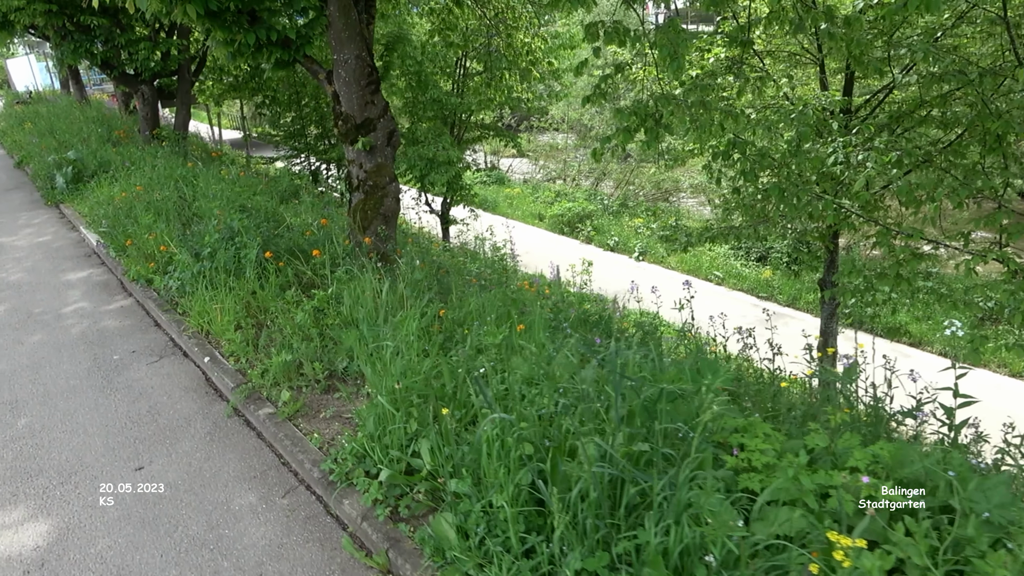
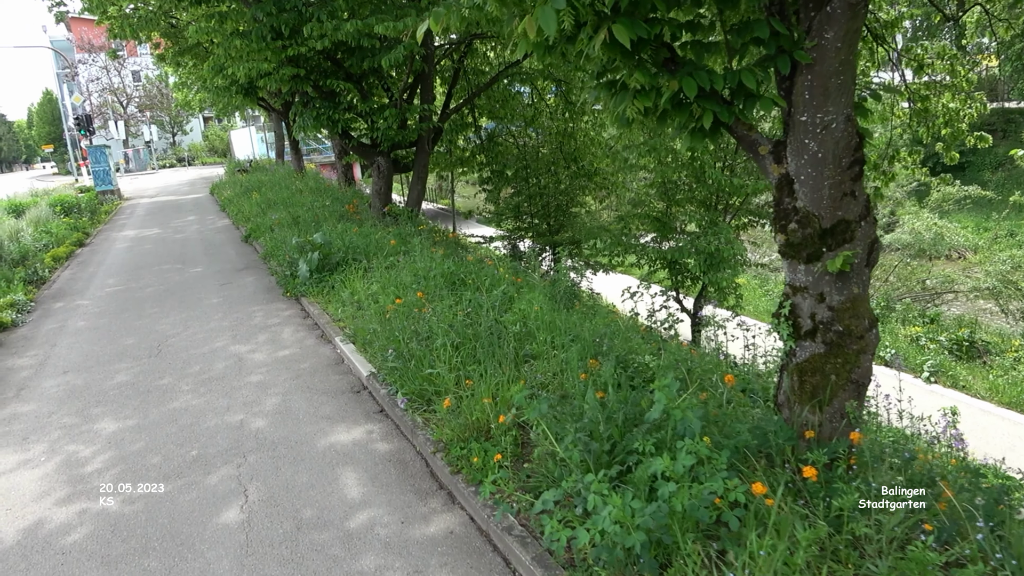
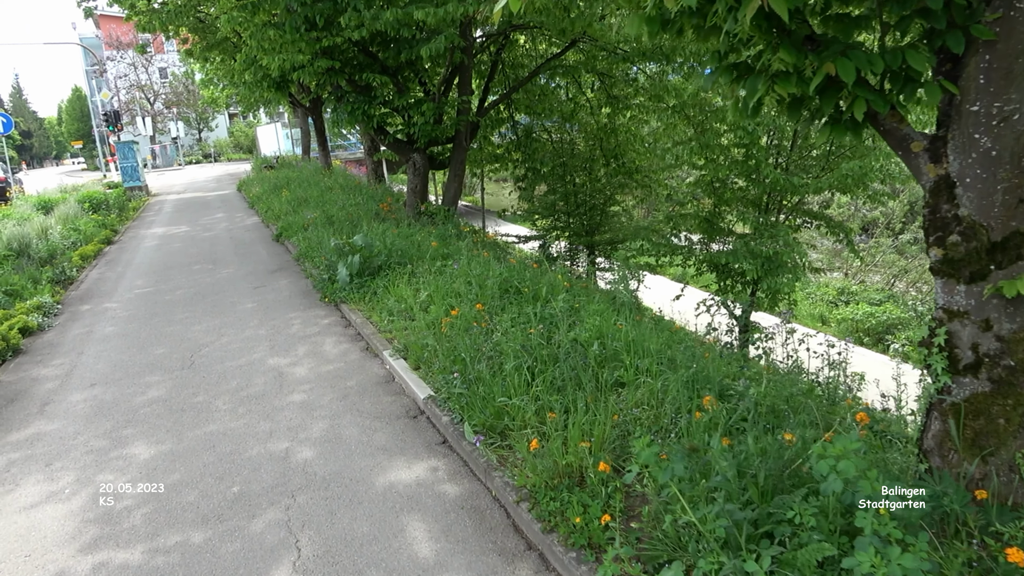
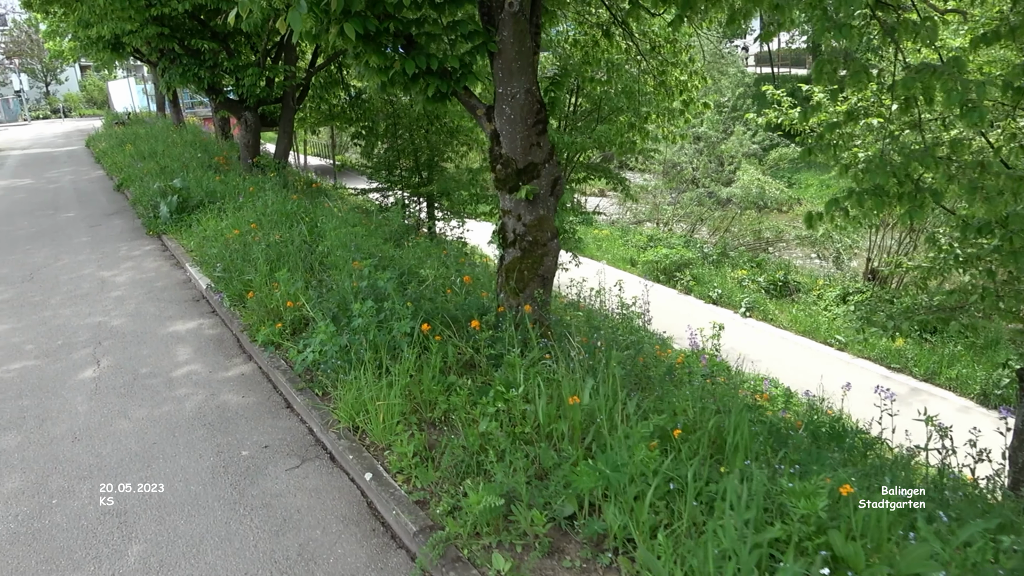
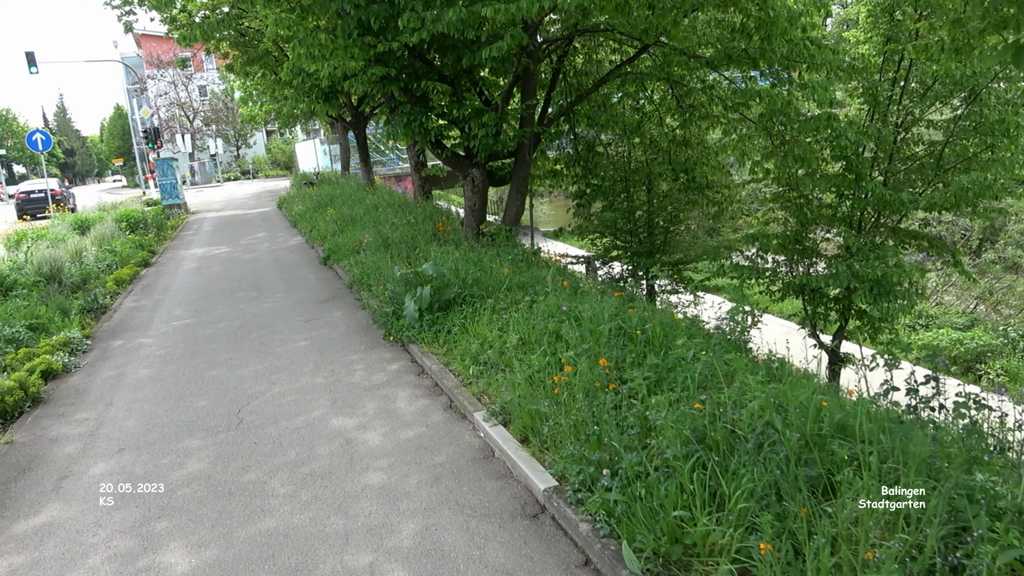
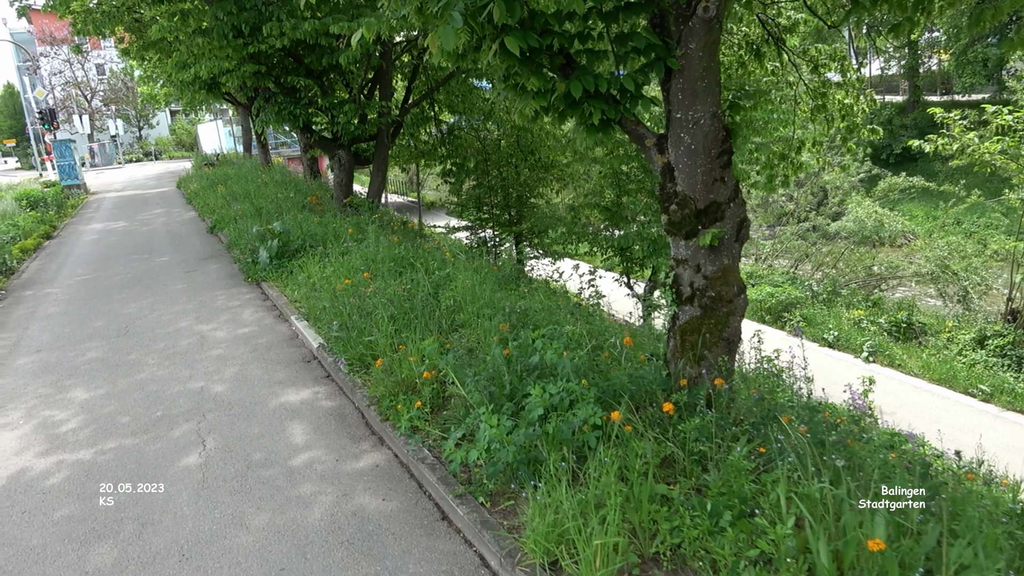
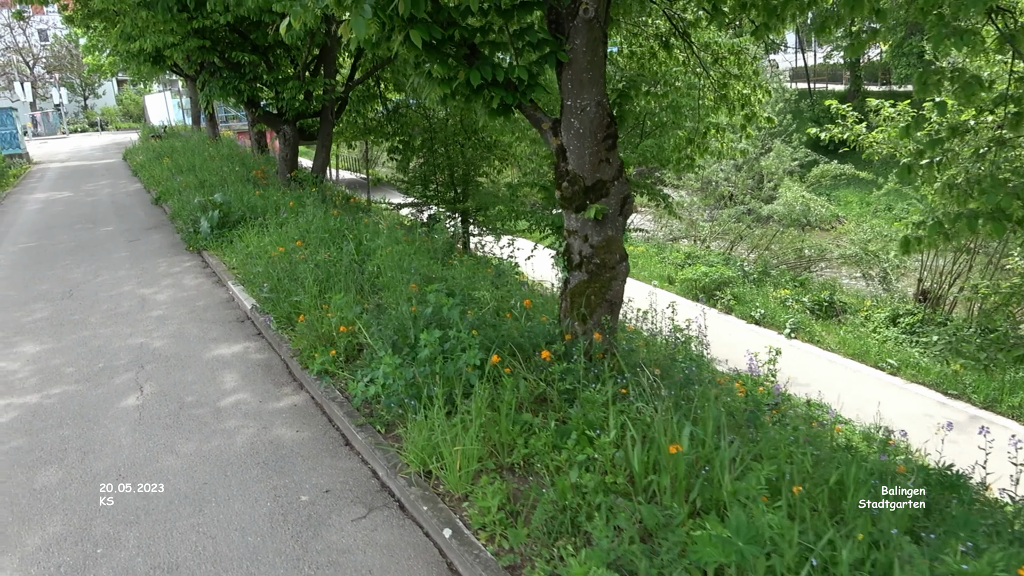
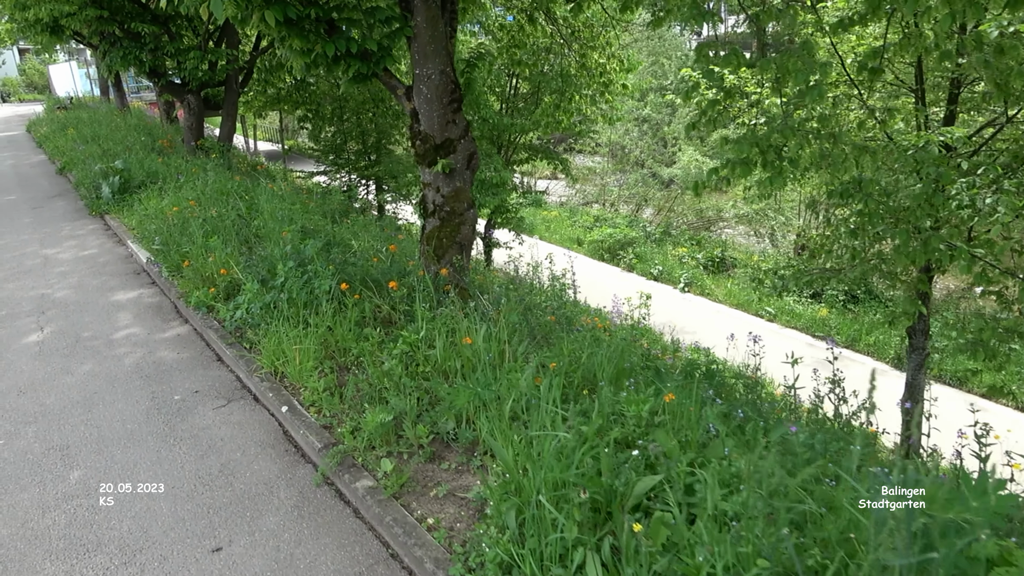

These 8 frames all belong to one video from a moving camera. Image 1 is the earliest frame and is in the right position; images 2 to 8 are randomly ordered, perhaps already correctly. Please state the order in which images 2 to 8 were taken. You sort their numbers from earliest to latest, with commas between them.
8, 4, 7, 6, 2, 3, 5
